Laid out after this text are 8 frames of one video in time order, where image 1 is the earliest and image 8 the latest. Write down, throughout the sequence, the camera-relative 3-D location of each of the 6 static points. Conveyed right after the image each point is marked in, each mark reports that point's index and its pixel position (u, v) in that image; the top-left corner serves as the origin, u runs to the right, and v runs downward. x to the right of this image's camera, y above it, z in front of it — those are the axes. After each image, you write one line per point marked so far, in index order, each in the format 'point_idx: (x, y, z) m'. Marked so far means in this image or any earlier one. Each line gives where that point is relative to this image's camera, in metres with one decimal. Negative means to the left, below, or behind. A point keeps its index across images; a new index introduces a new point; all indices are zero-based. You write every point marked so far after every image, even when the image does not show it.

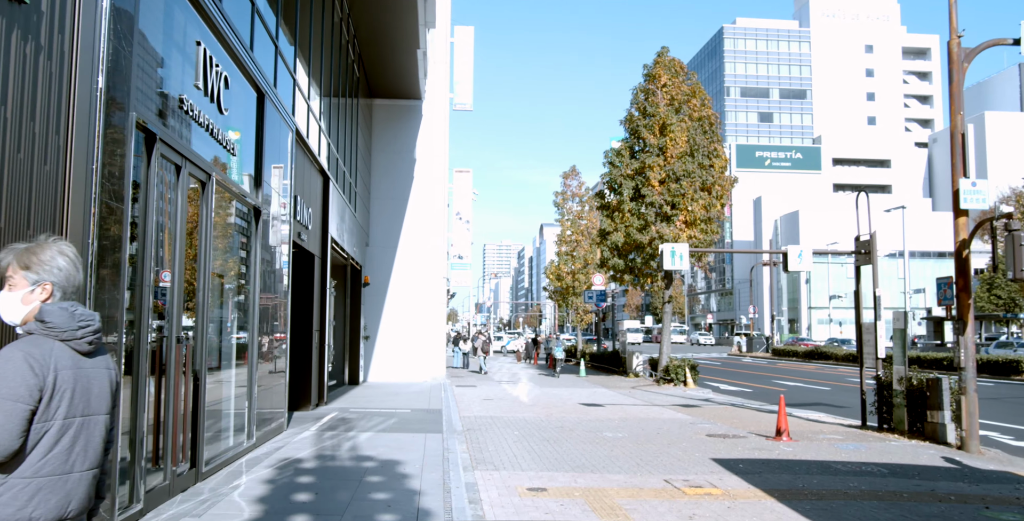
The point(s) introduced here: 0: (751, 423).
0: (+5.0, -3.4, +13.4) m
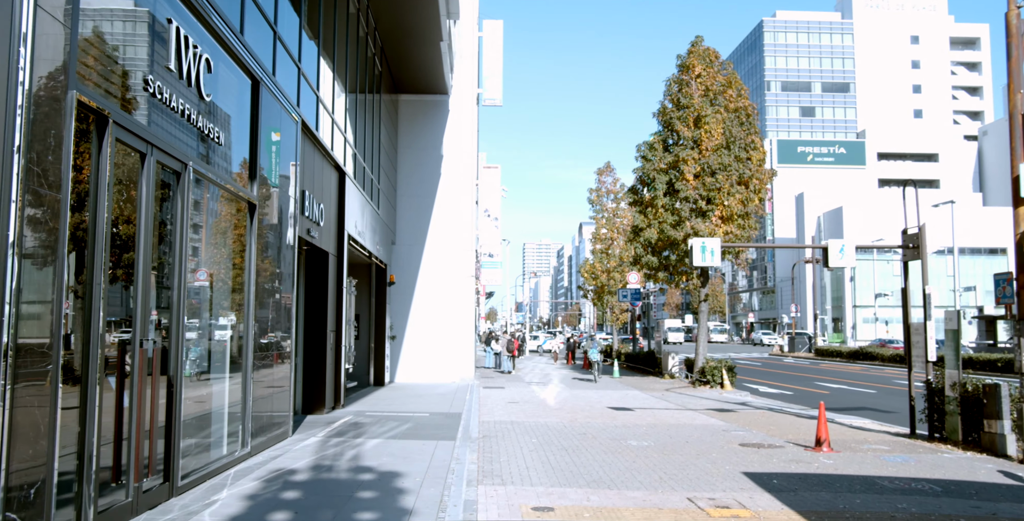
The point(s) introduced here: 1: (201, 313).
0: (+5.4, -3.3, +12.5) m
1: (-3.5, -0.6, +7.4) m
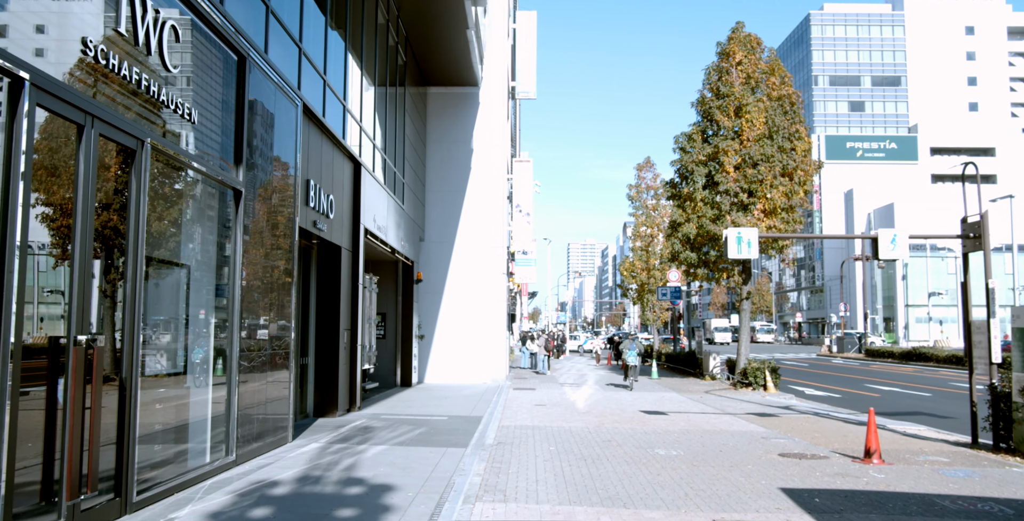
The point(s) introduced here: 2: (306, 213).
0: (+5.7, -3.1, +11.4) m
1: (-3.5, -0.5, +6.8) m
2: (-3.4, +0.8, +10.7) m
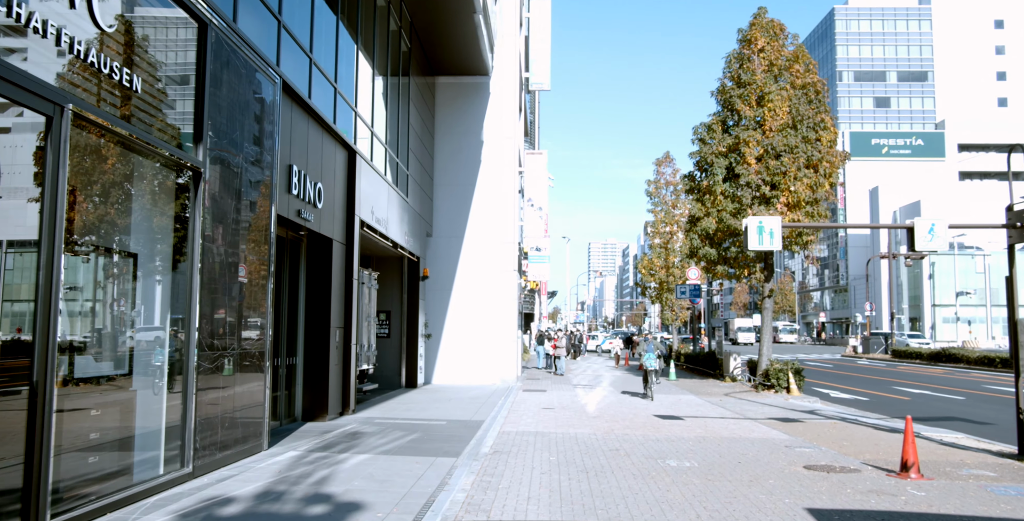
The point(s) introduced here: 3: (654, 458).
0: (+5.7, -3.0, +10.4) m
1: (-3.6, -0.4, +6.1) m
2: (-3.4, +0.9, +9.9) m
3: (+2.0, -2.8, +9.3) m
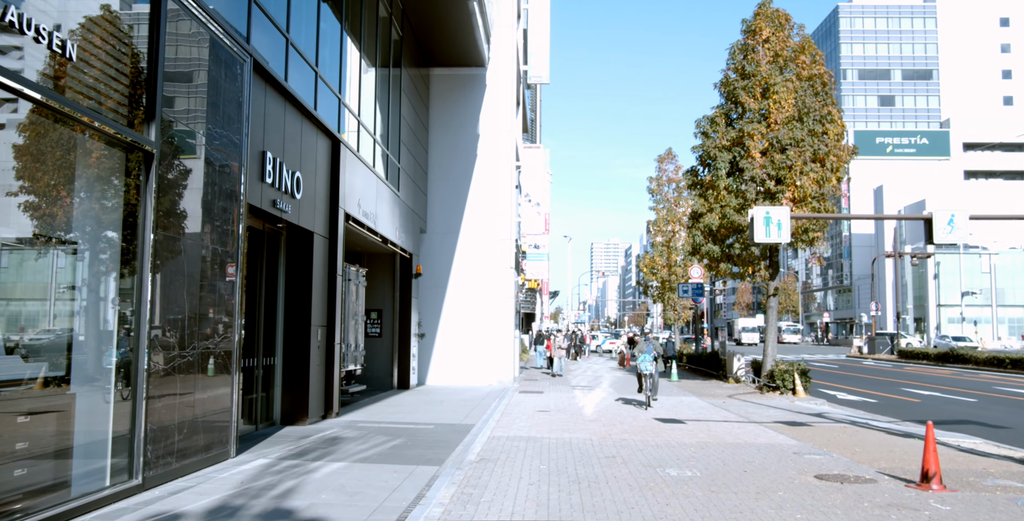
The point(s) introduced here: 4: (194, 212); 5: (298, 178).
0: (+5.6, -2.9, +9.7) m
1: (-3.8, -0.3, +5.4) m
2: (-3.6, +1.0, +9.3) m
3: (+1.9, -2.7, +8.7) m
4: (-3.7, +0.6, +7.5) m
5: (-3.5, +1.4, +10.5) m
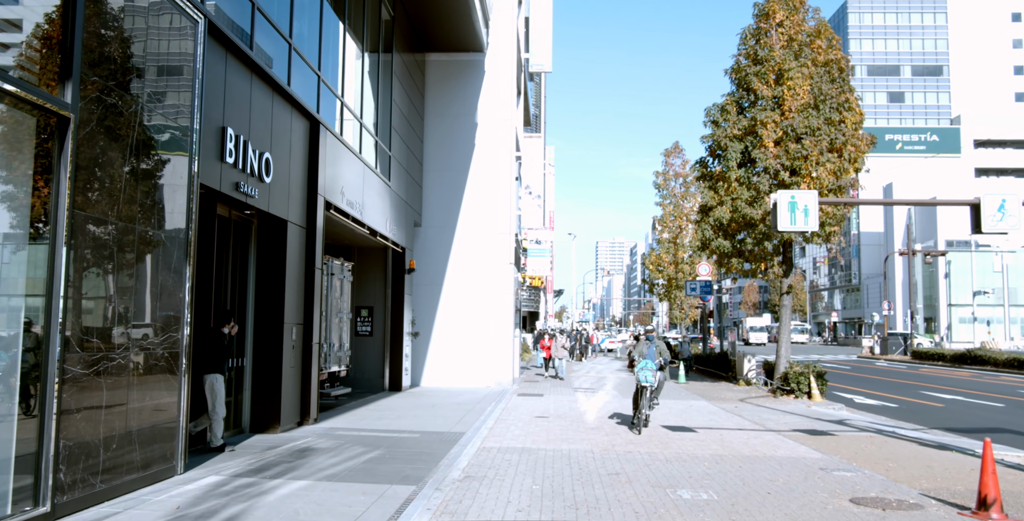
0: (+5.4, -2.8, +8.6) m
1: (-4.0, -0.1, +4.4) m
2: (-3.7, +1.1, +8.2) m
3: (+1.7, -2.6, +7.6) m
4: (-3.8, +0.7, +6.5) m
5: (-3.6, +1.5, +9.5) m
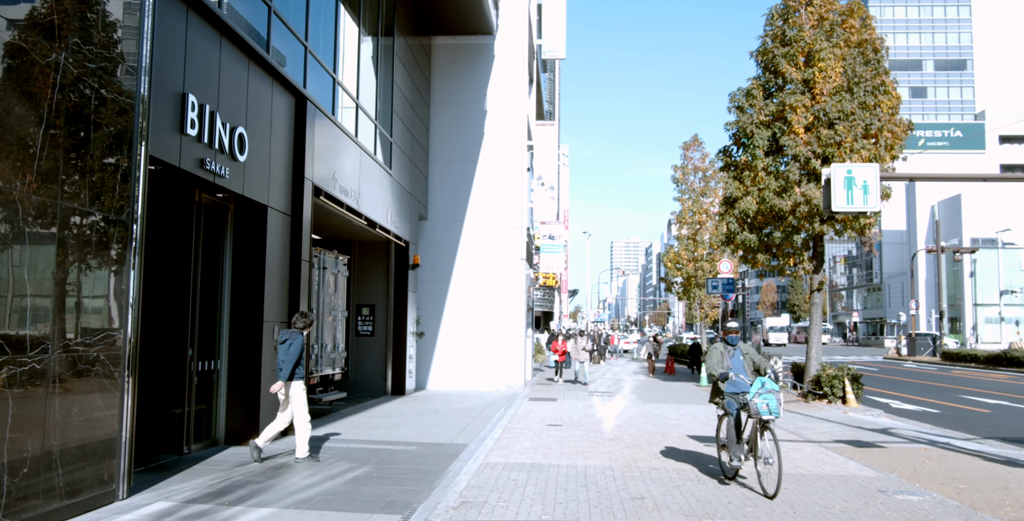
0: (+5.5, -2.7, +7.3) m
1: (-4.0, 0.0, +3.3) m
2: (-3.7, +1.3, +7.1) m
3: (+1.8, -2.5, +6.3) m
4: (-3.8, +0.8, +5.3) m
5: (-3.5, +1.6, +8.3) m
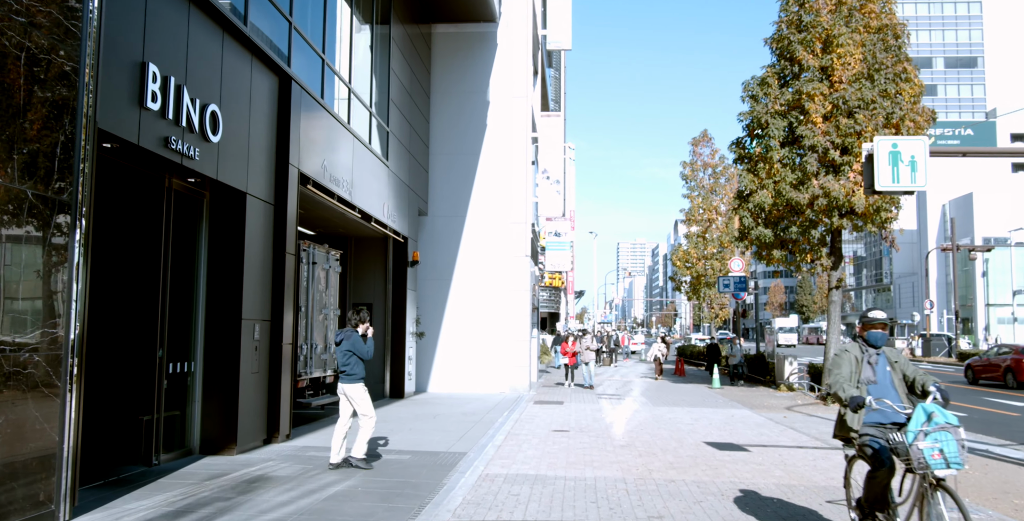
0: (+5.5, -2.5, +6.4) m
1: (-4.0, +0.1, +2.5) m
2: (-3.7, +1.4, +6.3) m
3: (+1.8, -2.4, +5.5) m
4: (-3.8, +0.9, +4.6) m
5: (-3.5, +1.7, +7.6) m
